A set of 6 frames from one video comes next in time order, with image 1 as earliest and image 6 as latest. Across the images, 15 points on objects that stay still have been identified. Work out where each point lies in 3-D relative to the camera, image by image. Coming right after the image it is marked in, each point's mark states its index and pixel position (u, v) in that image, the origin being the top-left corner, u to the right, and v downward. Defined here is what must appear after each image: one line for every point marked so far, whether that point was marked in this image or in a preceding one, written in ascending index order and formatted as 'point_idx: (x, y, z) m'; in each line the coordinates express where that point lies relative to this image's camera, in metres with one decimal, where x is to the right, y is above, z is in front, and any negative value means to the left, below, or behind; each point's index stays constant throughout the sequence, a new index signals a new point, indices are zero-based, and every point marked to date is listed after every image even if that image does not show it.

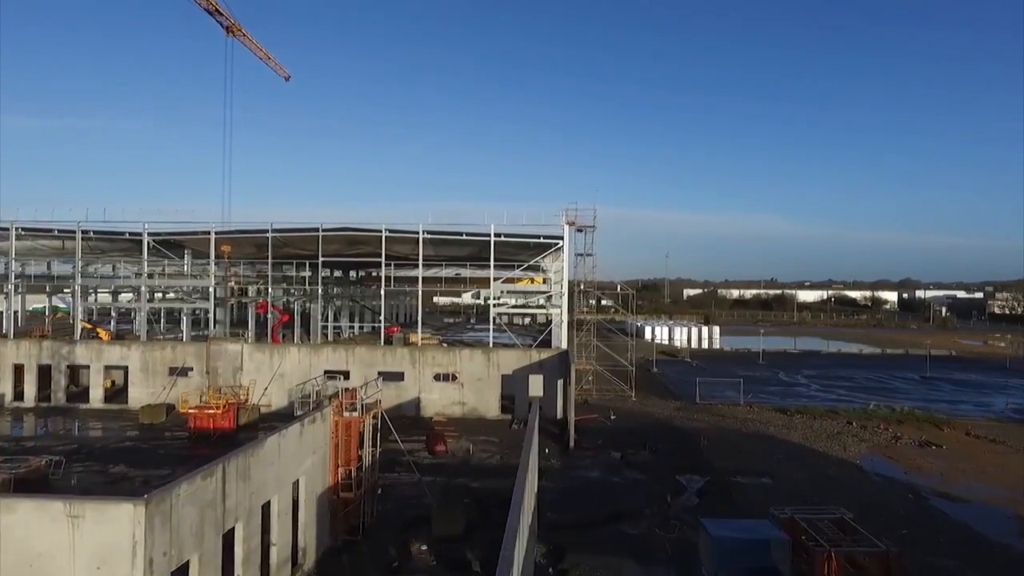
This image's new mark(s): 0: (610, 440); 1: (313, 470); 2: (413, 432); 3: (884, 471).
0: (+1.4, -2.2, +18.1) m
1: (-1.6, -1.4, +10.0) m
2: (-1.5, -2.1, +19.1) m
3: (+4.6, -2.3, +16.0) m
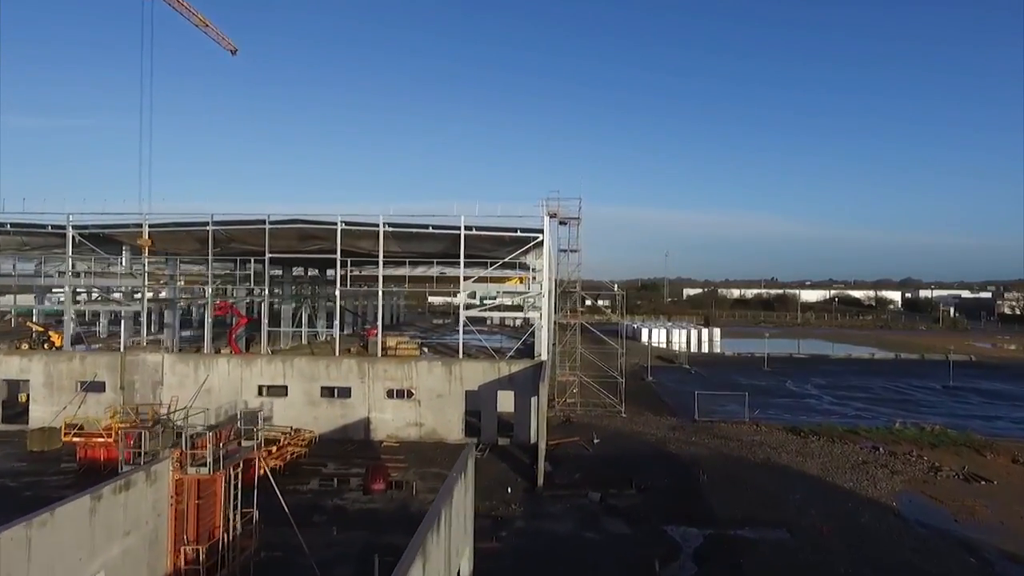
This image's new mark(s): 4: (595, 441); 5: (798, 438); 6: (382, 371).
0: (+0.9, -2.2, +14.9) m
1: (-2.0, -1.4, +6.8) m
2: (-2.0, -2.2, +15.9) m
3: (+4.2, -2.3, +12.8) m
4: (+1.2, -2.2, +18.2) m
5: (+4.3, -2.2, +19.1) m
6: (-1.9, -1.2, +18.2) m
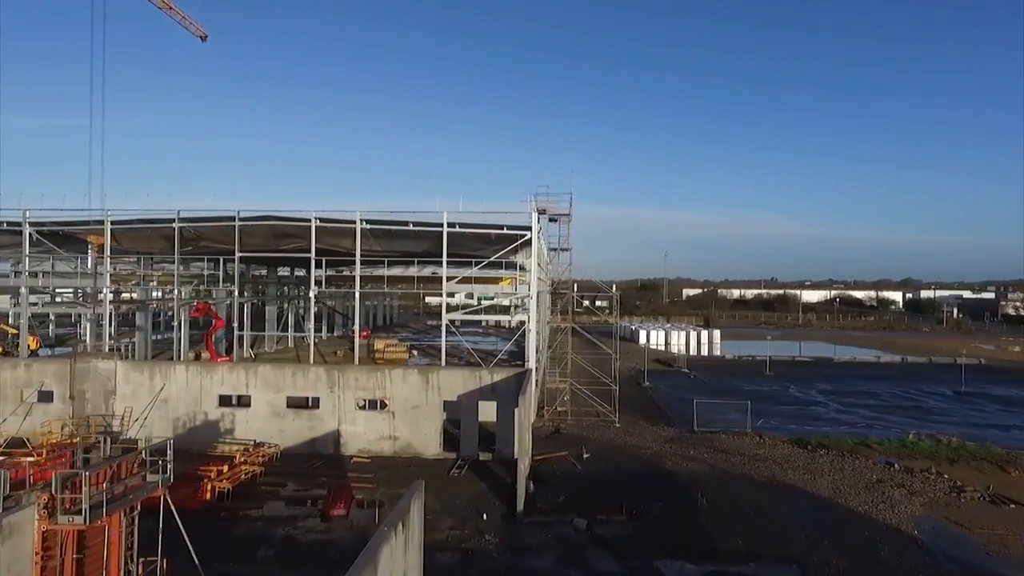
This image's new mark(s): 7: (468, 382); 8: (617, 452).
0: (+0.7, -2.2, +13.5) m
1: (-2.3, -1.5, +5.3) m
2: (-2.2, -2.2, +14.4) m
3: (+3.9, -2.3, +11.3) m
4: (+0.9, -2.2, +16.7) m
5: (+4.0, -2.3, +17.6) m
6: (-2.1, -1.2, +16.8) m
7: (-0.6, -1.2, +16.6) m
8: (+1.4, -2.2, +17.3) m
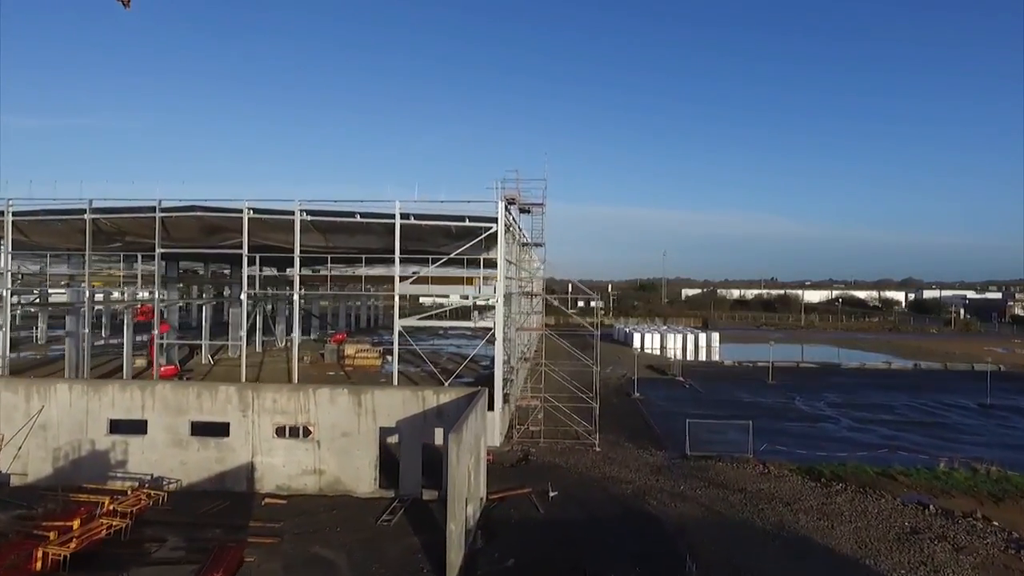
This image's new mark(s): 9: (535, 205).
0: (+0.1, -2.2, +10.5) m
1: (-2.8, -1.5, +2.4) m
2: (-2.7, -2.2, +11.5) m
3: (+3.4, -2.3, +8.4) m
4: (+0.4, -2.2, +13.8) m
5: (+3.5, -2.3, +14.6) m
6: (-2.6, -1.2, +13.8) m
7: (-1.1, -1.3, +13.7) m
8: (+0.9, -2.2, +14.3) m
9: (+0.3, +1.3, +19.3) m
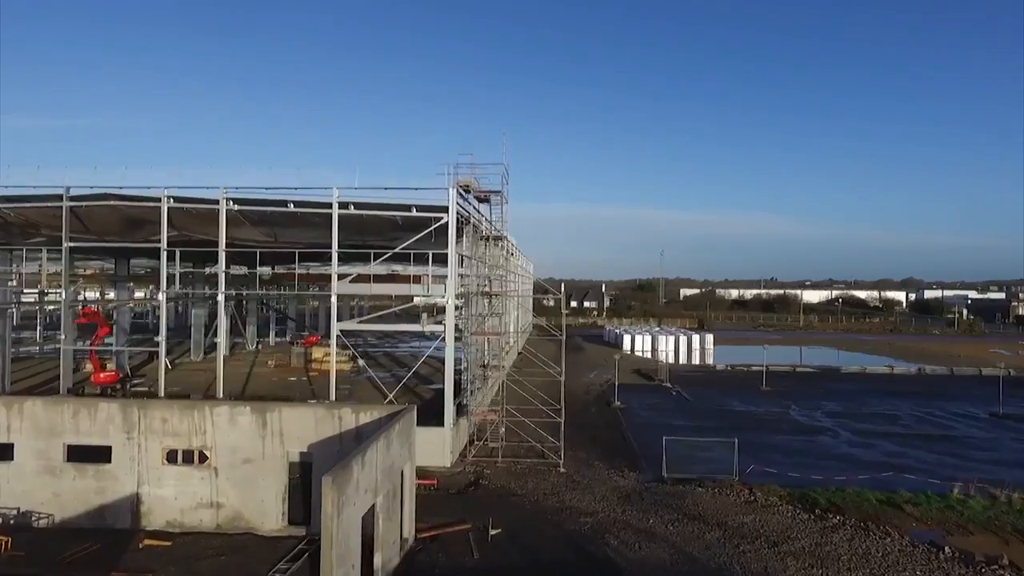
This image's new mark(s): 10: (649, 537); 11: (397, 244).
0: (-0.5, -2.2, +8.3) m
1: (-3.4, -1.5, +0.2) m
2: (-3.3, -2.2, +9.3) m
3: (+2.8, -2.3, +6.1) m
4: (-0.2, -2.2, +11.6) m
5: (+2.9, -2.3, +12.4) m
6: (-3.2, -1.2, +11.6) m
7: (-1.7, -1.2, +11.5) m
8: (+0.3, -2.2, +12.1) m
9: (-0.2, +1.3, +17.1) m
10: (+1.2, -2.3, +11.6) m
11: (-1.7, +0.7, +18.9) m
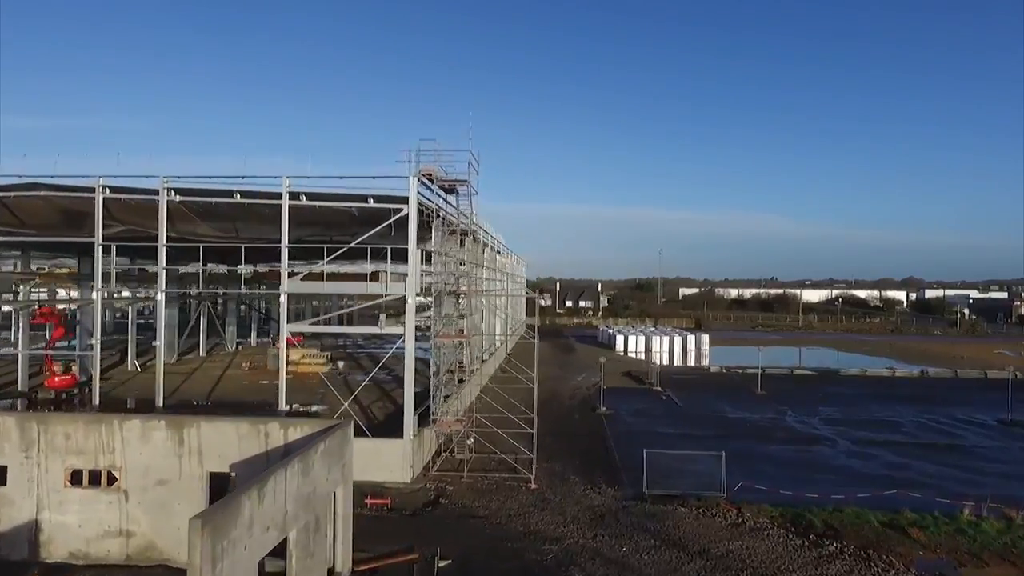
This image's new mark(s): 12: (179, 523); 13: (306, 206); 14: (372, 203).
0: (-0.8, -2.2, +6.9) m
1: (-3.8, -1.4, -1.3) m
2: (-3.7, -2.2, +7.8) m
3: (+2.4, -2.3, +4.7) m
4: (-0.6, -2.2, +10.1) m
5: (+2.5, -2.2, +11.0) m
6: (-3.6, -1.2, +10.2) m
7: (-2.1, -1.2, +10.0) m
8: (-0.1, -2.2, +10.7) m
9: (-0.6, +1.3, +15.7) m
10: (+0.9, -2.2, +10.2) m
11: (-2.1, +0.7, +17.5) m
12: (-2.6, -1.8, +10.1) m
13: (-2.5, +1.0, +15.7) m
14: (-1.6, +1.0, +15.0) m
